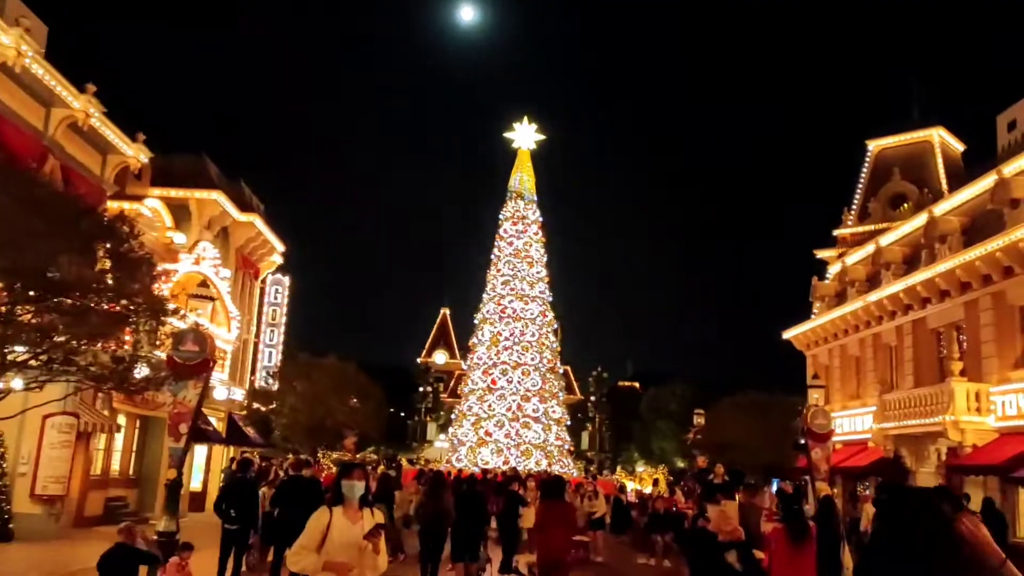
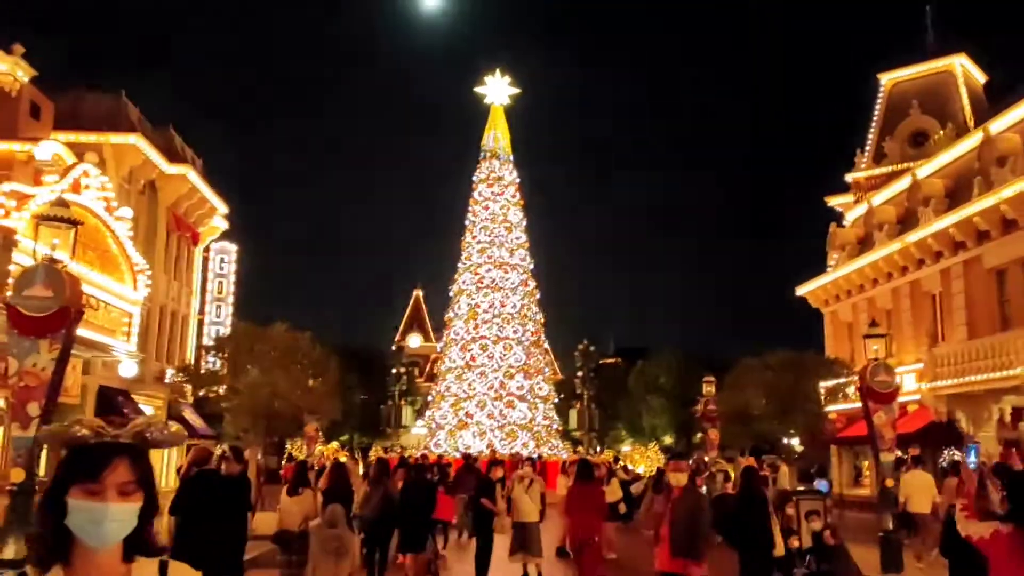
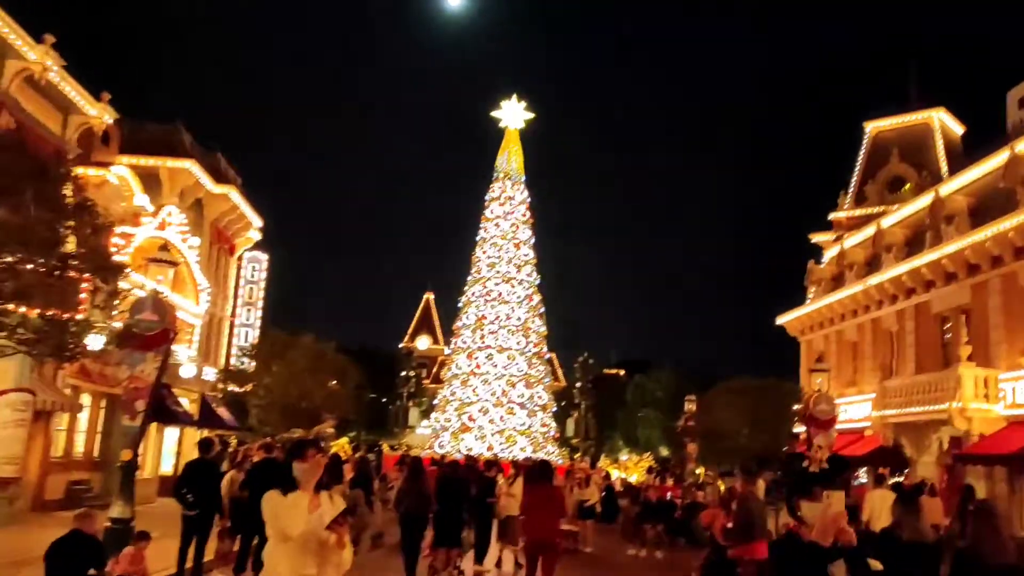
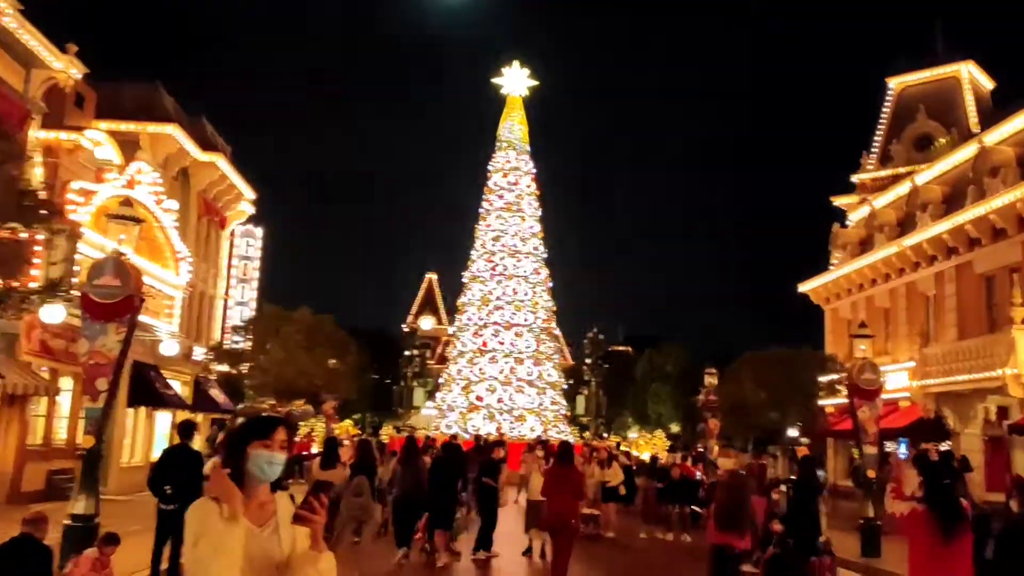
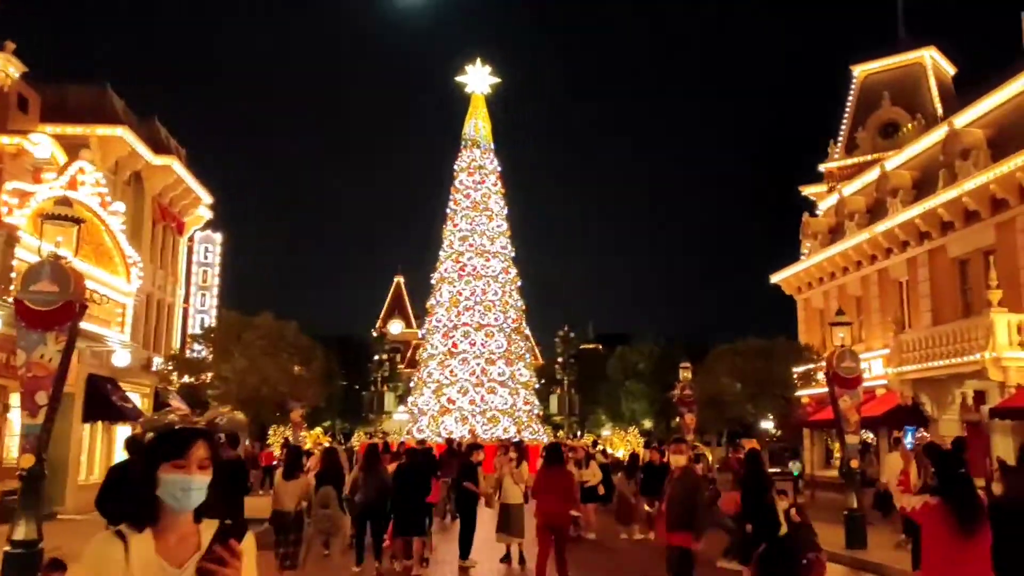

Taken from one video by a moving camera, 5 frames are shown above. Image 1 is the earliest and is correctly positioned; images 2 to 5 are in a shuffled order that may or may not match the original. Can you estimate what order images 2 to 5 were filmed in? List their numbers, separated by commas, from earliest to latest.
3, 4, 5, 2
